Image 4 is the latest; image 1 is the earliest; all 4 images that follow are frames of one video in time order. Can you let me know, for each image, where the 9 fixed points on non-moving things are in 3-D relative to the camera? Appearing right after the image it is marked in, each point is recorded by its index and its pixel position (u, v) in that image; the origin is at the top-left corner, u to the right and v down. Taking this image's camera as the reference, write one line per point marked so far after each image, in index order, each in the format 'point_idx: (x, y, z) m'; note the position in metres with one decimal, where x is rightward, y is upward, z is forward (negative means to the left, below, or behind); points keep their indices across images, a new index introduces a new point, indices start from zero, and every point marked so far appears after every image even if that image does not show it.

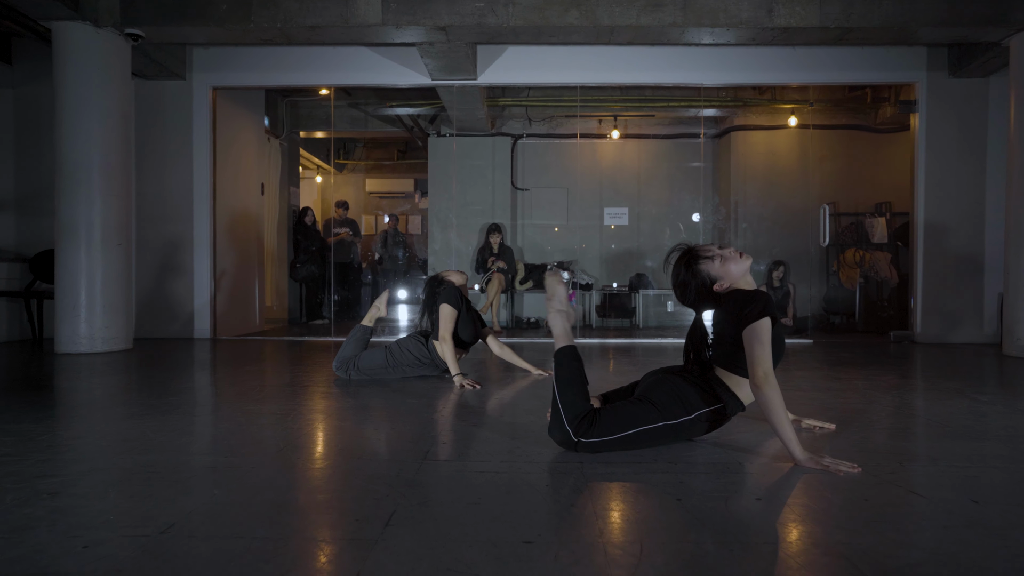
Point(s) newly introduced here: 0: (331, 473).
0: (-0.7, -0.7, +2.3) m
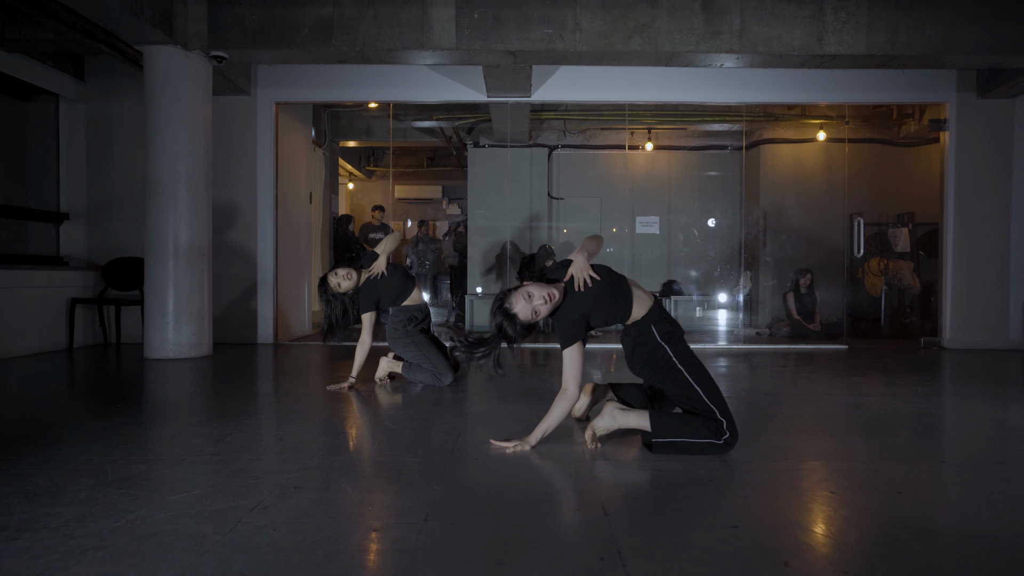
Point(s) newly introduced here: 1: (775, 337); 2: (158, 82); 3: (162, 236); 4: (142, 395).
0: (0.0, -0.8, +2.6) m
1: (+3.6, -0.7, +8.4) m
2: (-3.2, +1.9, +5.6) m
3: (-3.2, +0.5, +5.6) m
4: (-2.8, -0.8, +4.6) m
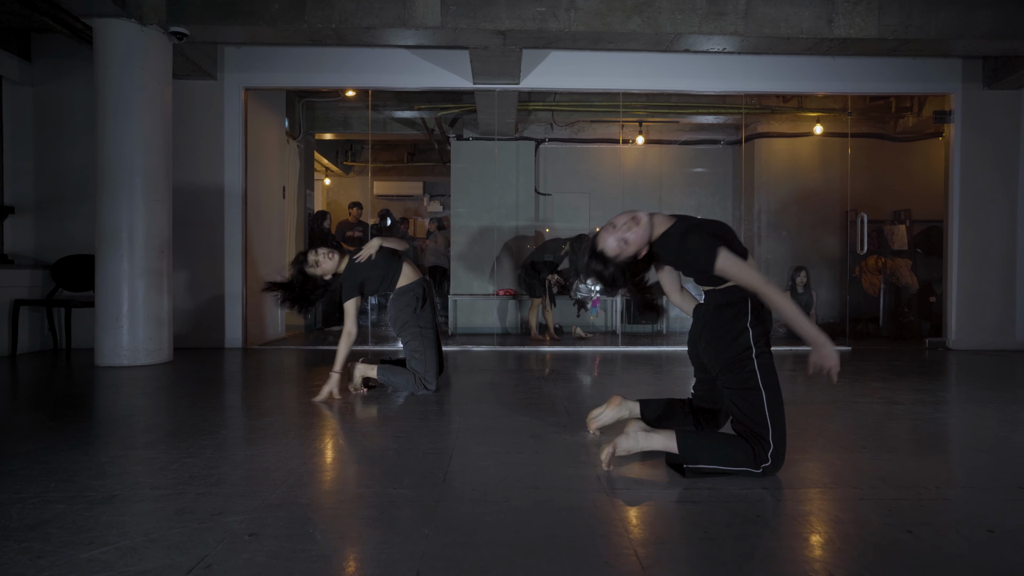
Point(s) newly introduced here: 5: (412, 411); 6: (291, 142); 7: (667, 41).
0: (0.0, -0.8, +2.2) m
1: (+3.4, -0.7, +8.1) m
2: (-3.3, +1.9, +5.0) m
3: (-3.3, +0.5, +5.1) m
4: (-2.8, -0.8, +4.1) m
5: (-0.6, -0.8, +3.9) m
6: (-2.9, +1.9, +8.2) m
7: (+1.3, +2.2, +5.4) m
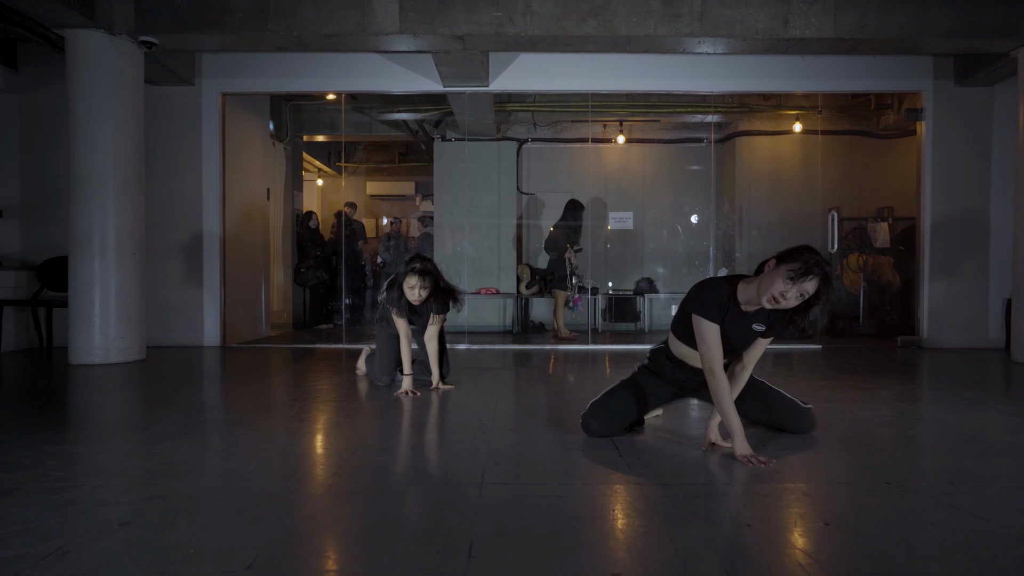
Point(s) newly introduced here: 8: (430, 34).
0: (-0.5, -0.8, +2.3) m
1: (+3.2, -0.6, +8.1) m
2: (-3.7, +1.9, +5.2) m
3: (-3.6, +0.5, +5.3) m
4: (-3.2, -0.8, +4.3) m
5: (-1.0, -0.8, +4.0) m
6: (-3.2, +2.0, +8.4) m
7: (+1.0, +2.2, +5.5) m
8: (-0.7, +2.2, +5.2) m
